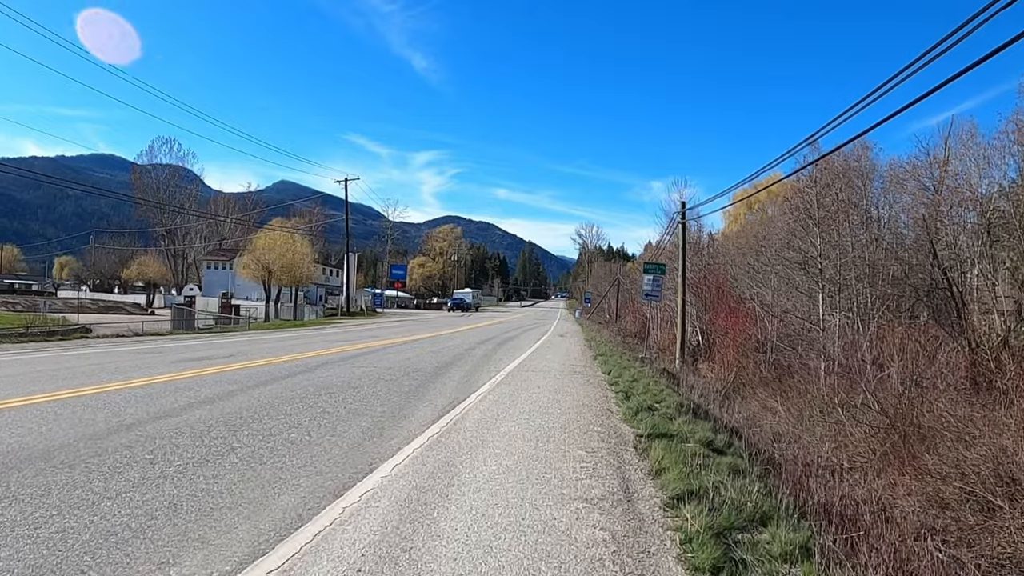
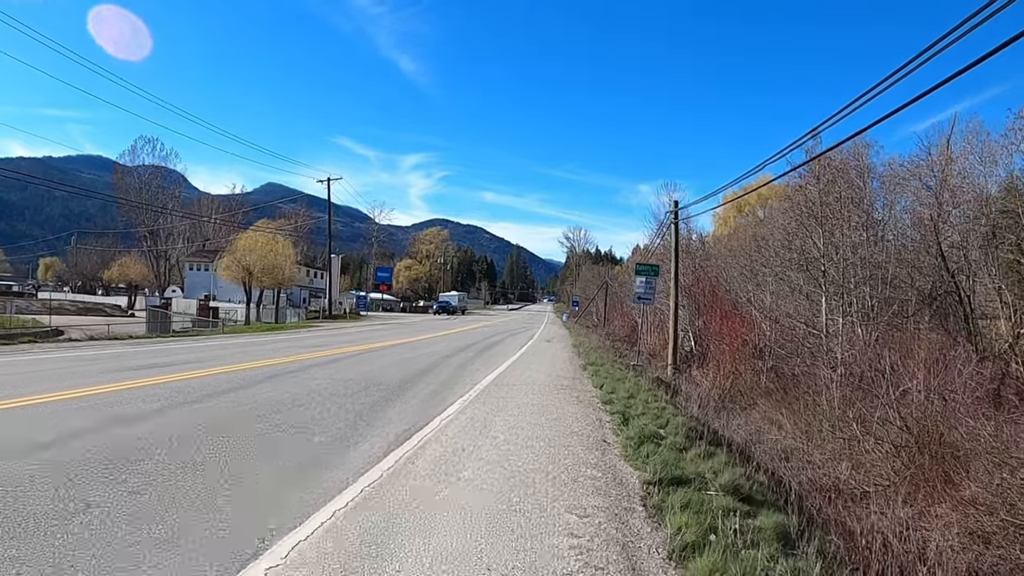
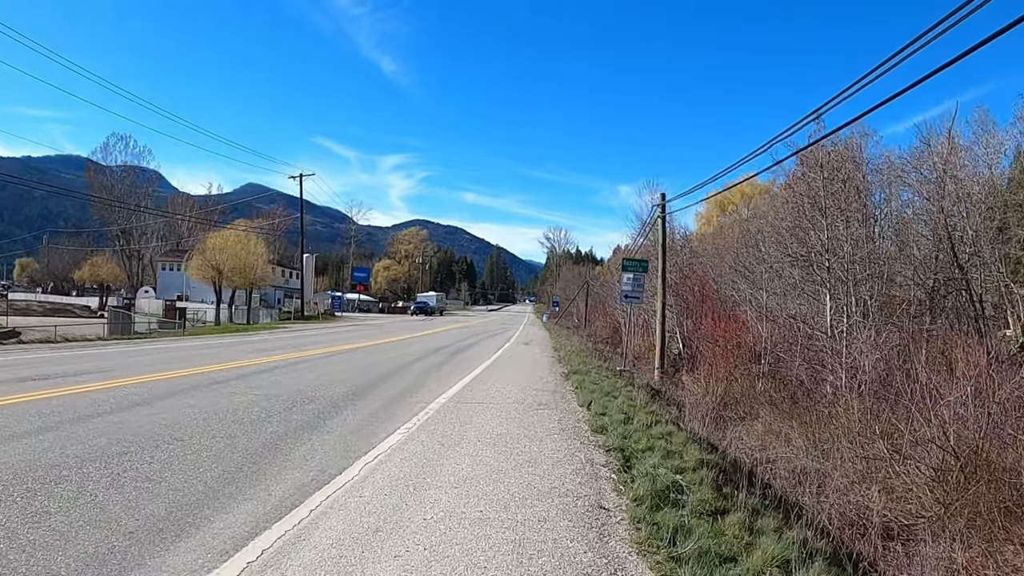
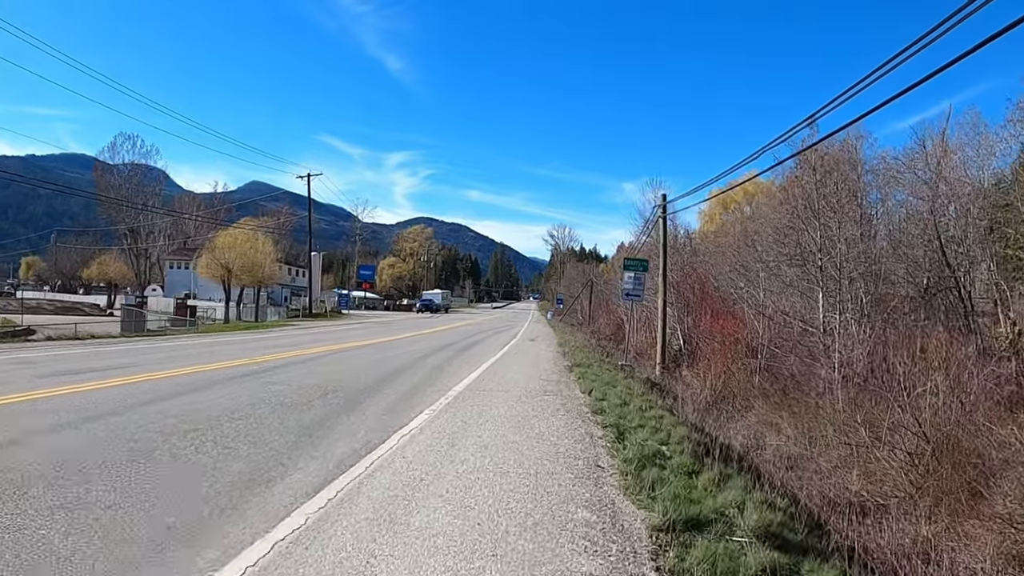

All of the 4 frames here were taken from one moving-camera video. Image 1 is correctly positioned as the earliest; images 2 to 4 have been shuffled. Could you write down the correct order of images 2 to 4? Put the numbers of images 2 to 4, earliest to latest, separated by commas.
2, 4, 3
